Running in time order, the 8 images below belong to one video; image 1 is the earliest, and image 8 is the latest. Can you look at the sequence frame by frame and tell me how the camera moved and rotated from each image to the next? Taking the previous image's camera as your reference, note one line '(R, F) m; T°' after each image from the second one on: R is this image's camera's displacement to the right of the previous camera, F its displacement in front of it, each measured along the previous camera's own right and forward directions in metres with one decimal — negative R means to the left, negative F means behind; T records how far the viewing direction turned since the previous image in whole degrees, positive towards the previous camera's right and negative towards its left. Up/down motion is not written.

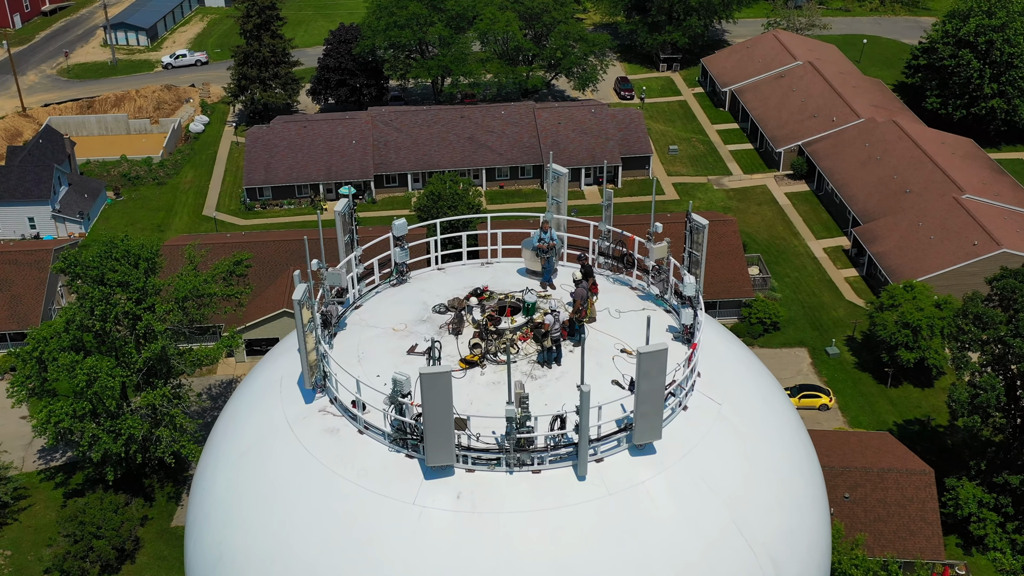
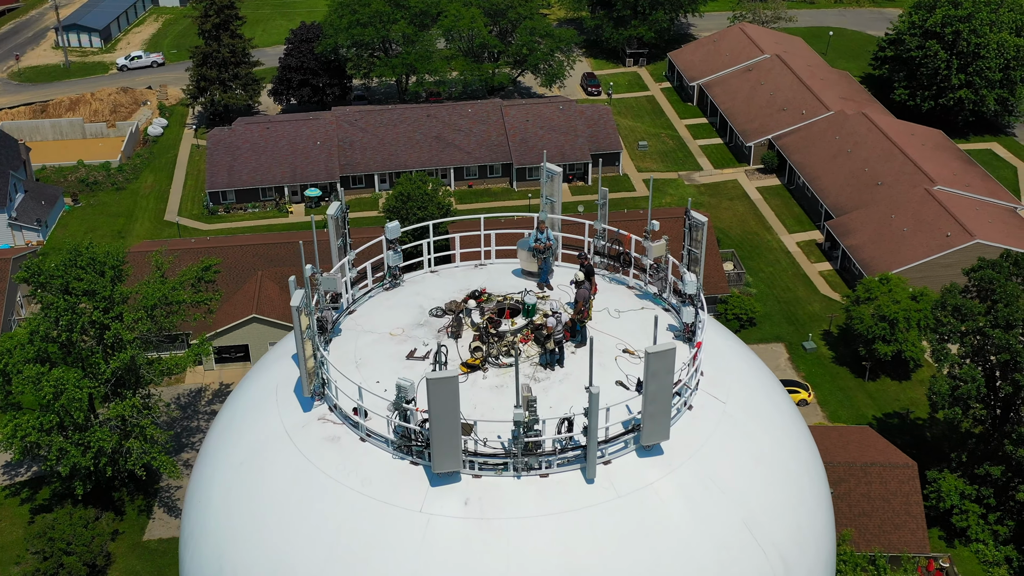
(-1.6, +0.7) m; +3°
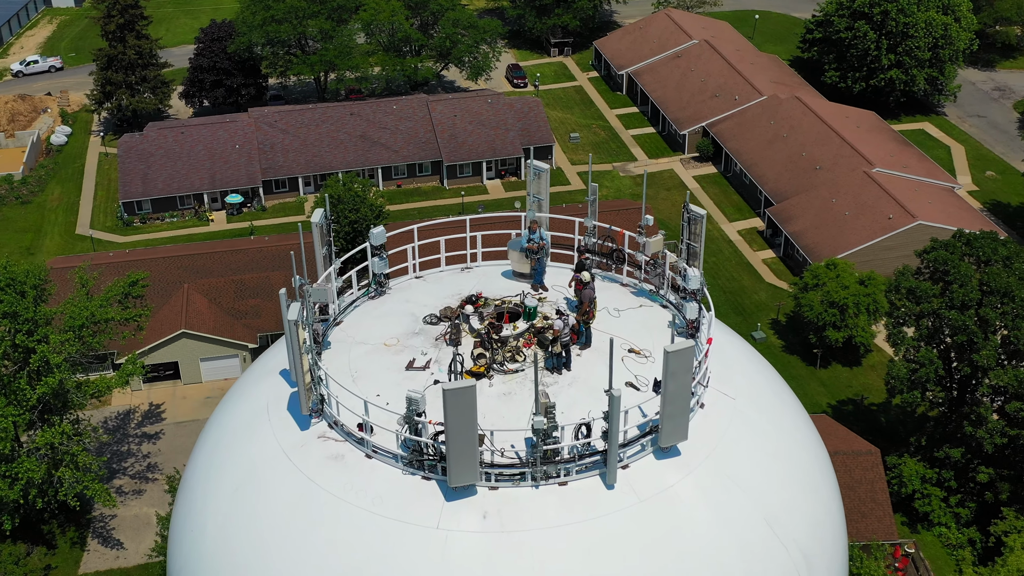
(-3.3, +1.8) m; +6°
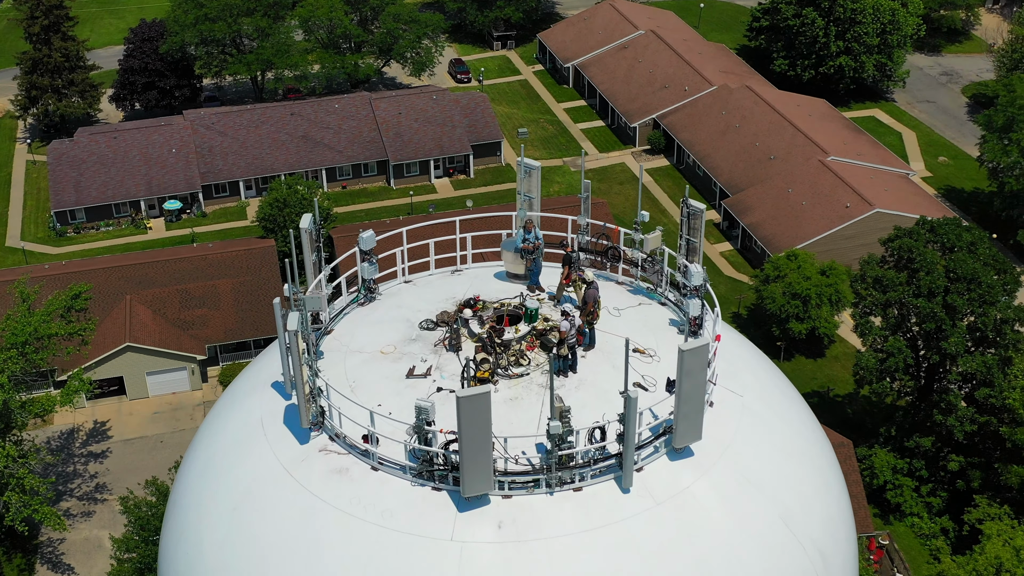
(-2.3, +1.3) m; +4°
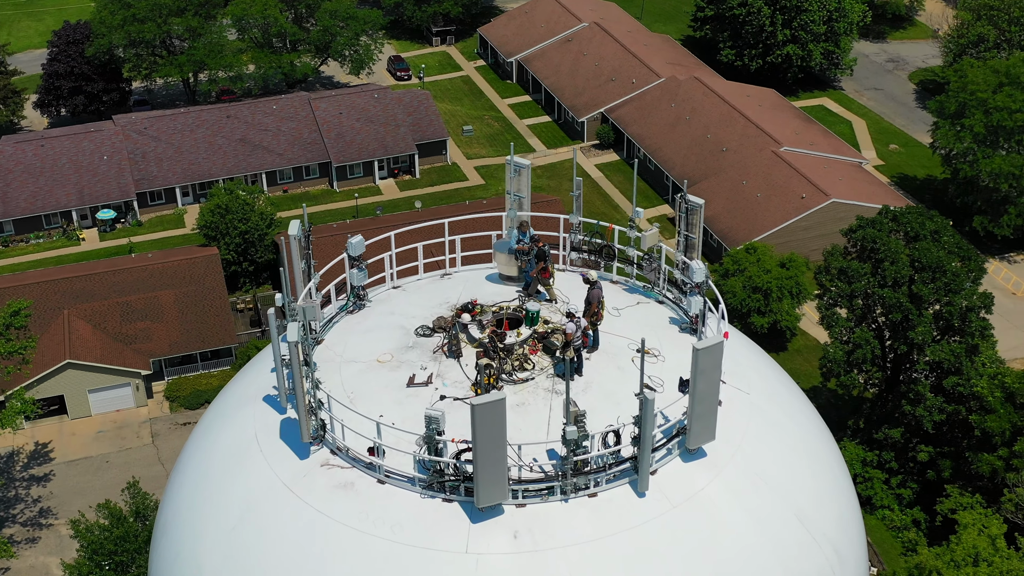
(-2.2, +1.3) m; +4°
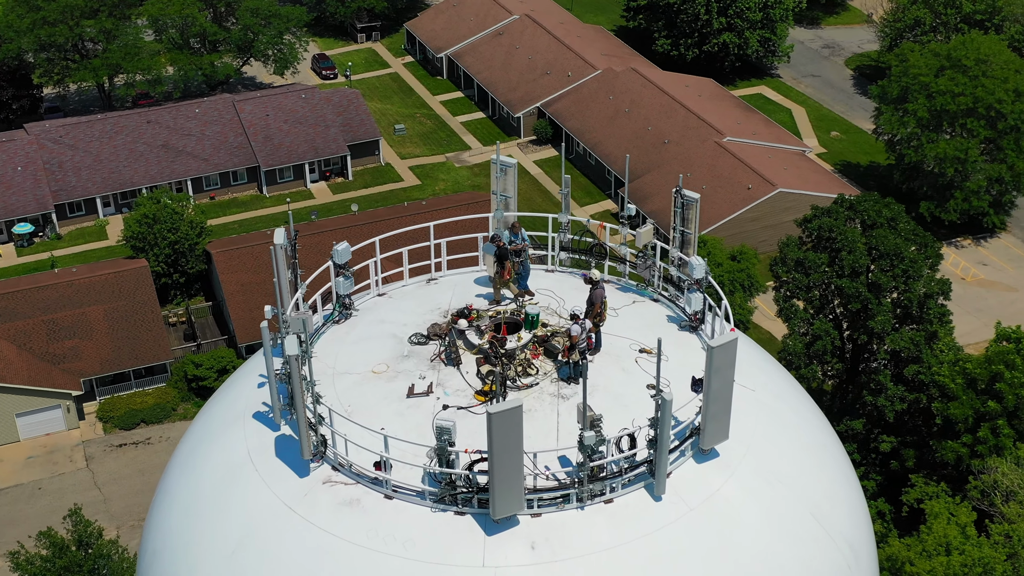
(-2.3, +1.4) m; +5°
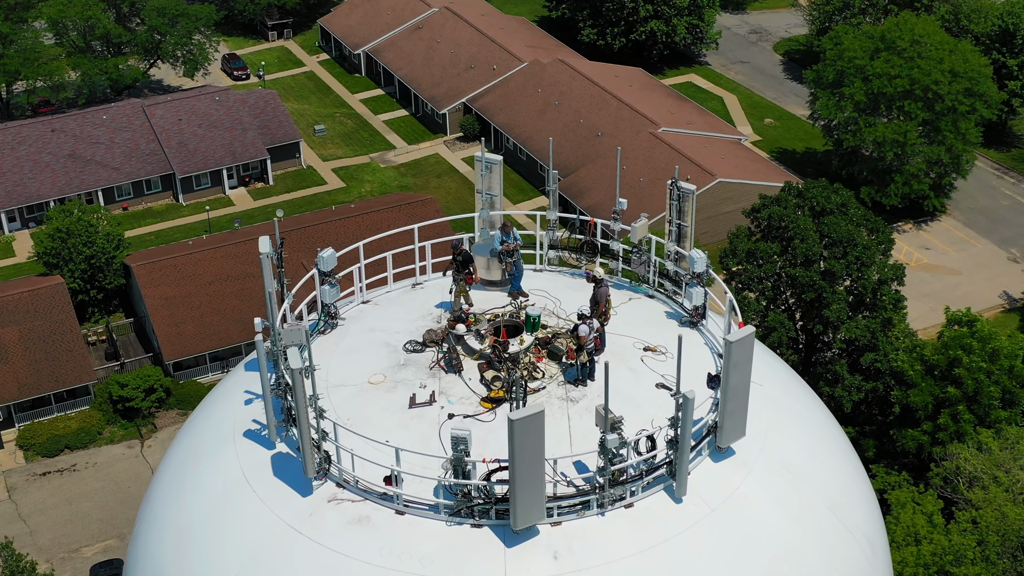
(-2.5, +1.7) m; +5°
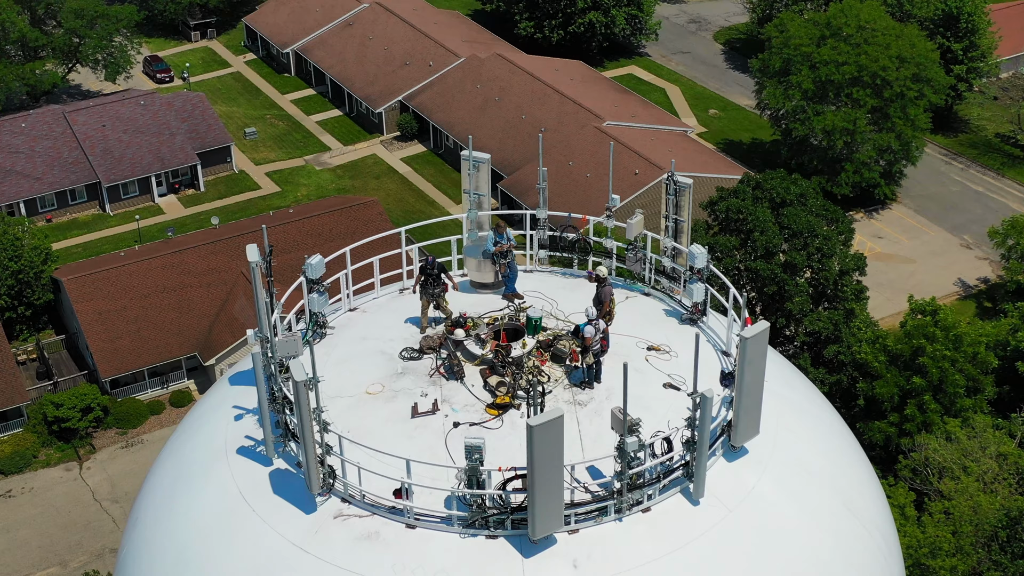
(-1.8, +1.5) m; +4°
